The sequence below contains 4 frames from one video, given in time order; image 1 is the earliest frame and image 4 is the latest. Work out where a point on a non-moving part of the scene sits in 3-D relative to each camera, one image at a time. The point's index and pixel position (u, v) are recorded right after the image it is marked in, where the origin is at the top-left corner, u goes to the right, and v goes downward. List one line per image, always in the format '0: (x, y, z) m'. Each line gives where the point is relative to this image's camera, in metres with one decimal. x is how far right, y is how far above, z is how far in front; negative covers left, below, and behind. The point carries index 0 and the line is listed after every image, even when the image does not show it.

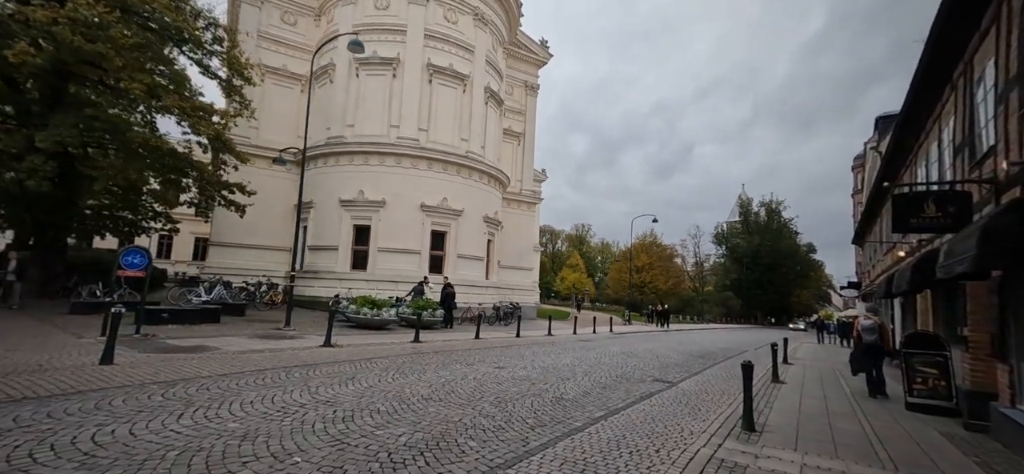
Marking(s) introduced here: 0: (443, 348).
0: (-2.2, -3.5, +13.2) m
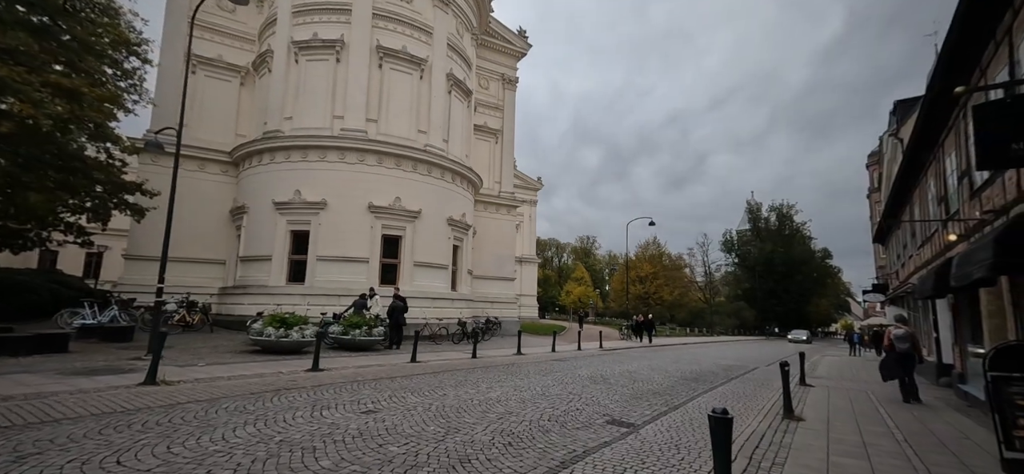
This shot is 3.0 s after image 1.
0: (-4.1, -3.3, +9.9) m
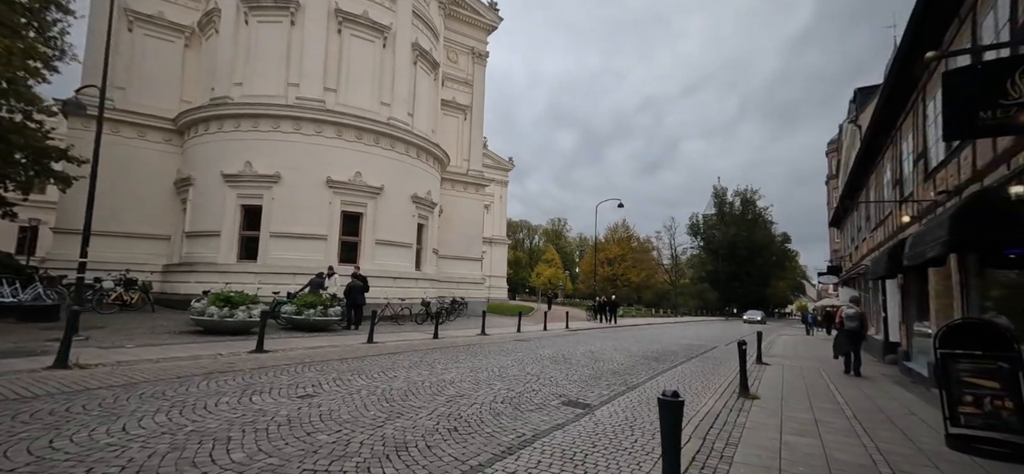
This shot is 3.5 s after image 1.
0: (-5.1, -2.7, +9.2) m
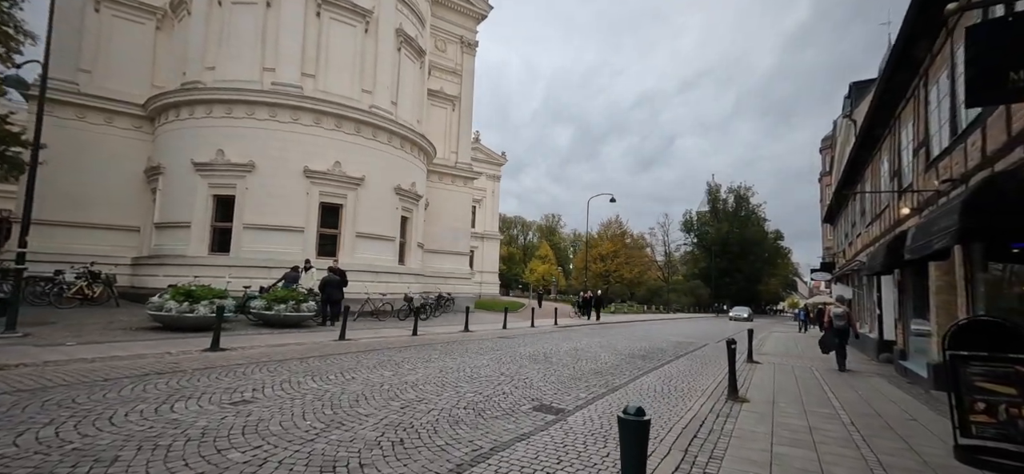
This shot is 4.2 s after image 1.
0: (-5.6, -2.4, +8.5) m
